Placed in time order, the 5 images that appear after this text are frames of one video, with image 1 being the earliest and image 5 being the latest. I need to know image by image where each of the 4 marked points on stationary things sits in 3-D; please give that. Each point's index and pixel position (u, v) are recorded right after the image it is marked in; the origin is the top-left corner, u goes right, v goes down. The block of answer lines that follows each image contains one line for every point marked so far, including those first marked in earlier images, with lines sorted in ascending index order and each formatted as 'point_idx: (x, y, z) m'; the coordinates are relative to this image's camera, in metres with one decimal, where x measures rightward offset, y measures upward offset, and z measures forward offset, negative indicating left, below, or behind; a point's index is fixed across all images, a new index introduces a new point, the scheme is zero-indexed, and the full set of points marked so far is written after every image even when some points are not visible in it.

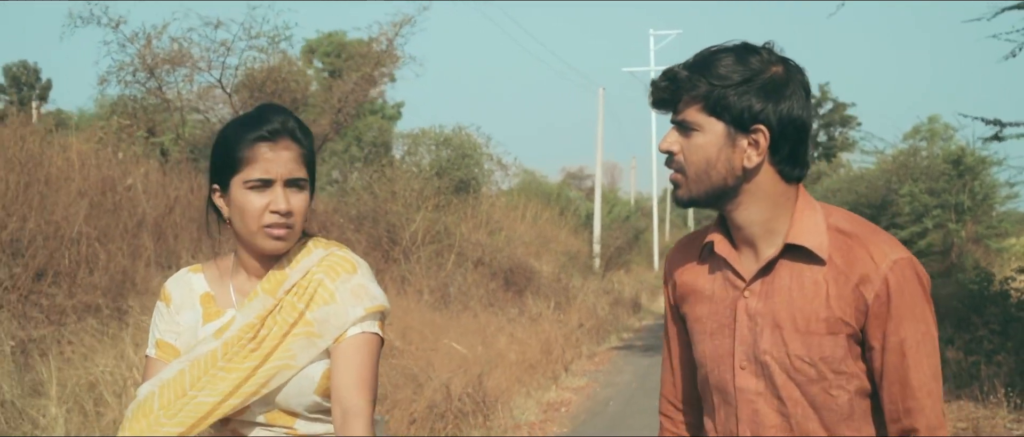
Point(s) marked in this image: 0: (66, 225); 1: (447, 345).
0: (-3.5, -0.1, +9.4) m
1: (-0.5, -1.1, +10.1) m
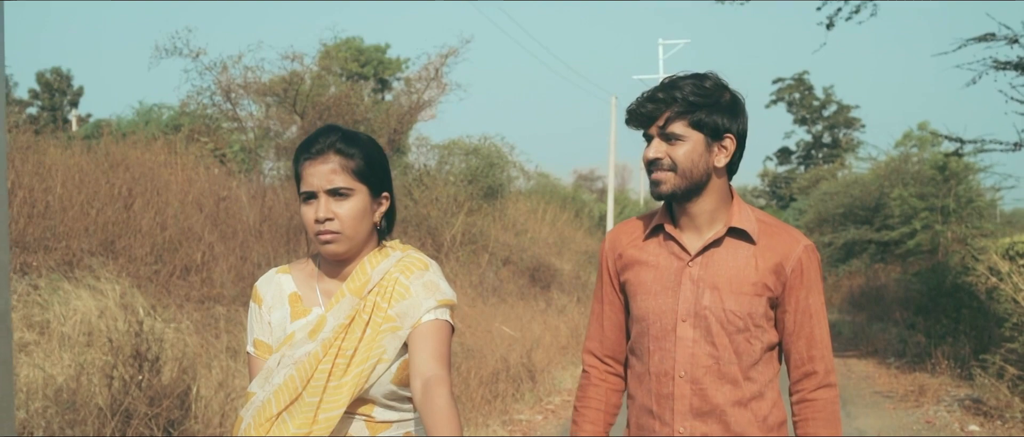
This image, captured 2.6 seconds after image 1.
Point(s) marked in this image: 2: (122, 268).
0: (-3.1, -0.1, +11.5) m
1: (-0.1, -1.1, +12.2) m
2: (-3.4, -0.4, +10.6) m
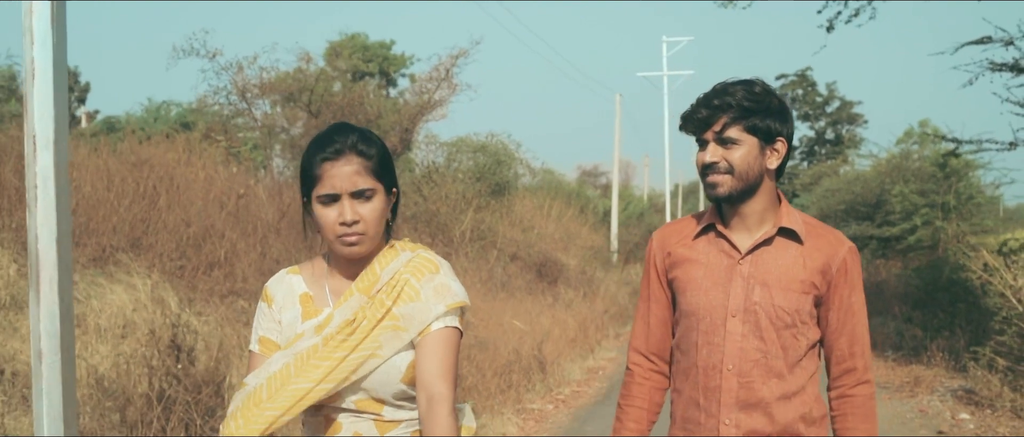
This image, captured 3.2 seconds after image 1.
0: (-3.0, -0.1, +12.0) m
1: (0.0, -1.1, +12.7) m
2: (-3.3, -0.4, +11.0) m
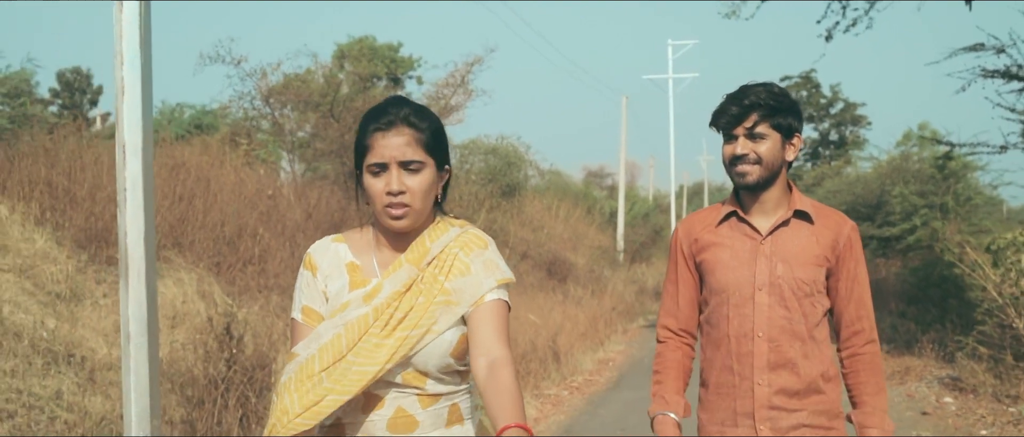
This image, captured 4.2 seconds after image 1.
0: (-2.8, -0.1, +12.7) m
1: (+0.1, -1.1, +13.4) m
2: (-3.2, -0.4, +11.8) m
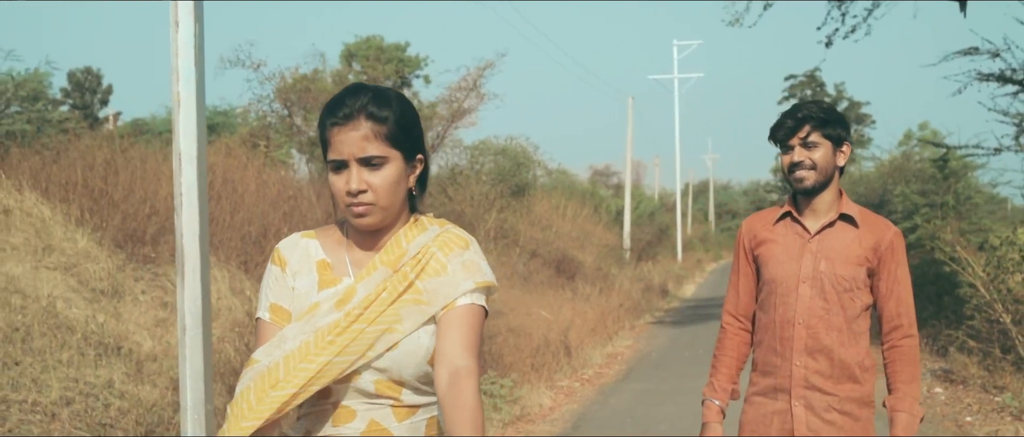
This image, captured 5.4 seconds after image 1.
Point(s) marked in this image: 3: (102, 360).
0: (-2.7, -0.1, +13.3) m
1: (+0.3, -1.1, +14.0) m
2: (-3.0, -0.4, +12.3) m
3: (-3.0, -1.0, +8.7) m
